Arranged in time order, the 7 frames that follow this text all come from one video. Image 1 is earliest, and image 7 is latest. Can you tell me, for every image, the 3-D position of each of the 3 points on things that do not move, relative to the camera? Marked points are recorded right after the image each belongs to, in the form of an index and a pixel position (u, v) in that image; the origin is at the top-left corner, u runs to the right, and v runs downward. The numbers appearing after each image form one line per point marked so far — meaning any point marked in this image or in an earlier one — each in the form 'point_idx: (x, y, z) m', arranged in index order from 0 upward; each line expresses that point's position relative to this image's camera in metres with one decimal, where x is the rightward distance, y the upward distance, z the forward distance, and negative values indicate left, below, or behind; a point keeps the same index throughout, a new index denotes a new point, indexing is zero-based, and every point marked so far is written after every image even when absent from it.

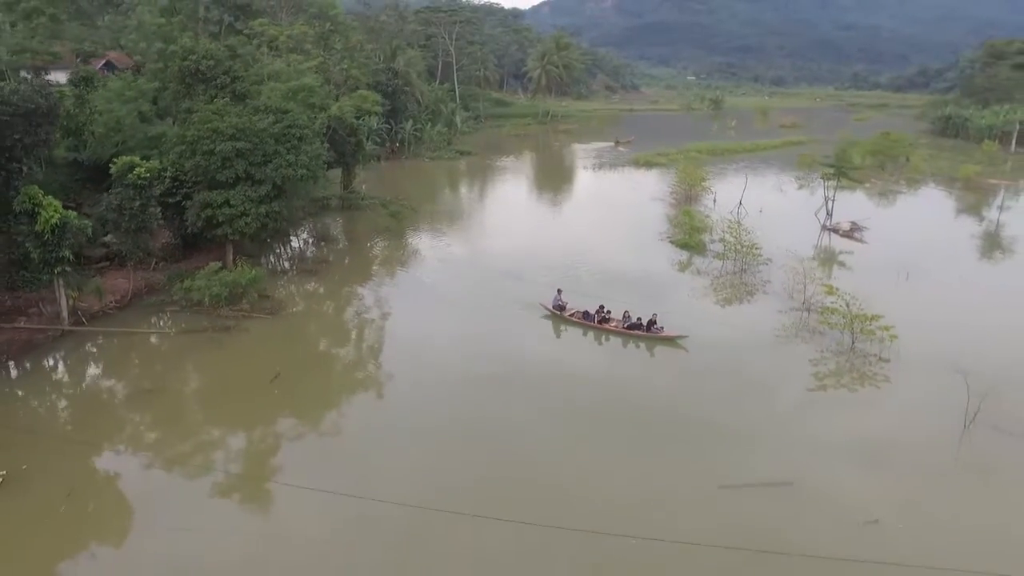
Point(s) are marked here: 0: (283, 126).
0: (-5.7, +4.1, +18.5) m
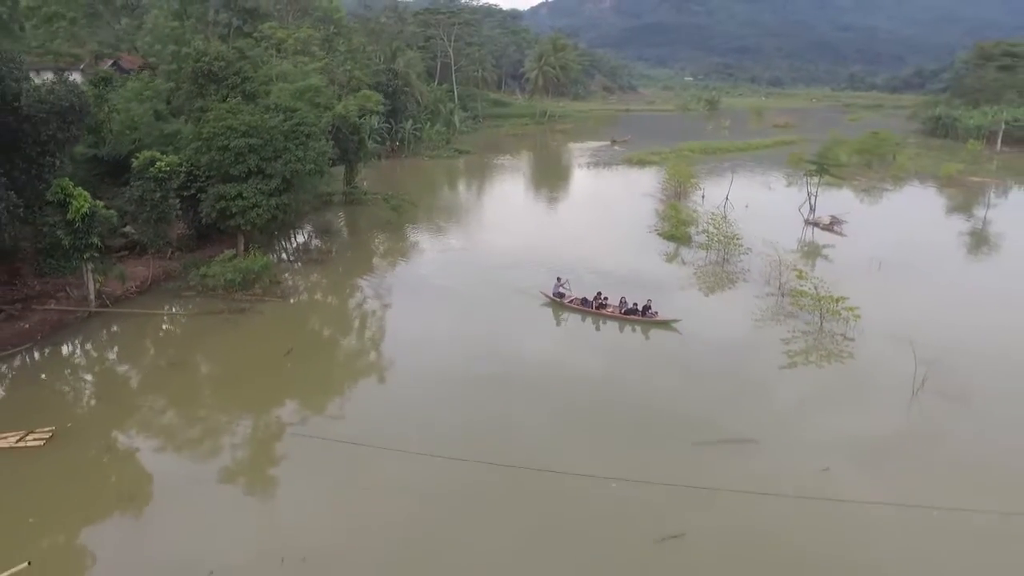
0: (-5.8, +4.4, +19.7) m
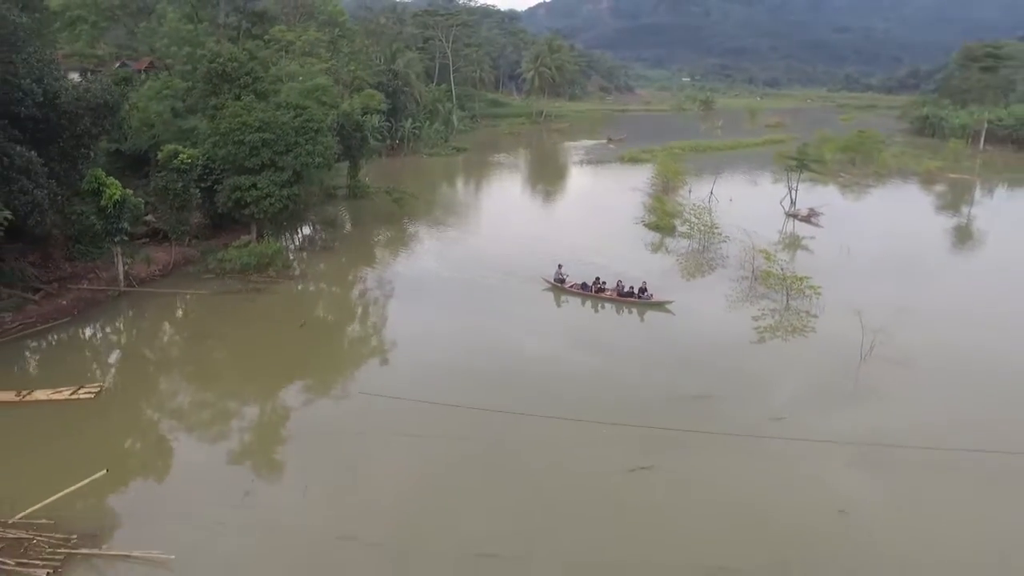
0: (-6.0, +4.8, +21.1) m
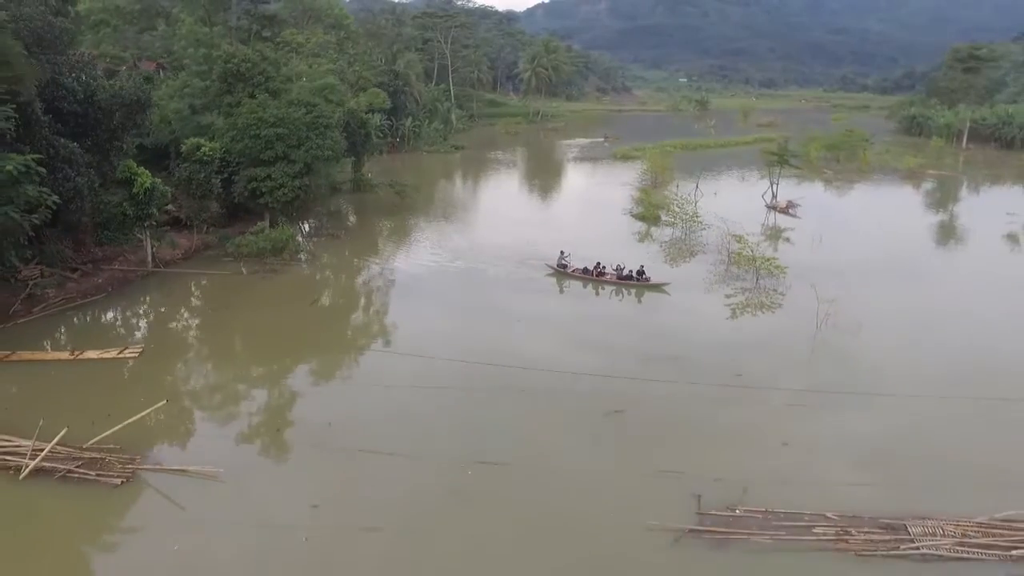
0: (-6.2, +5.3, +22.7) m
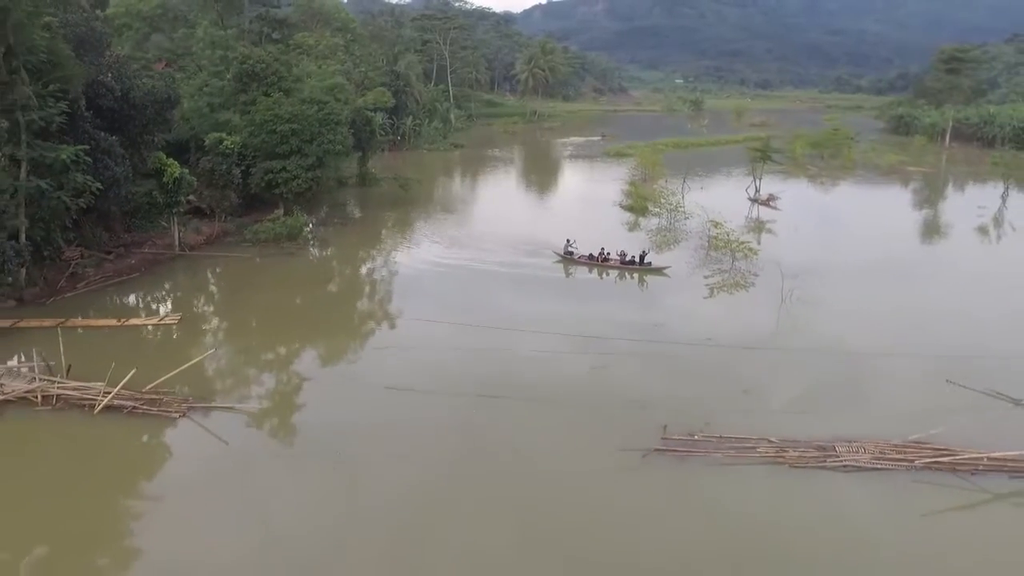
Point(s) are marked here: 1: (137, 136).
0: (-6.3, +5.8, +24.5) m
1: (-10.0, +4.1, +19.7) m
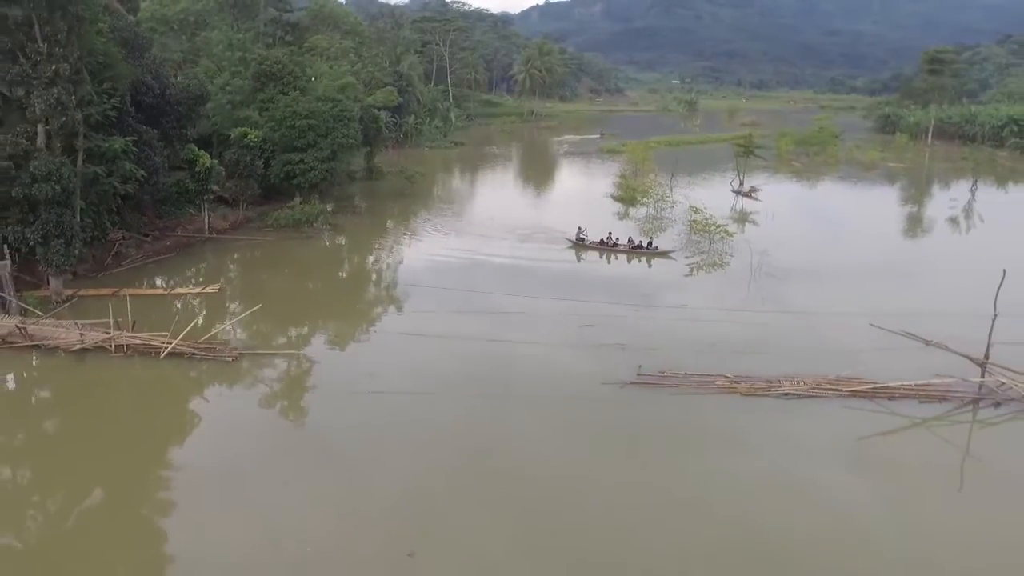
0: (-6.3, +6.4, +26.5) m
1: (-10.1, +4.7, +21.8) m
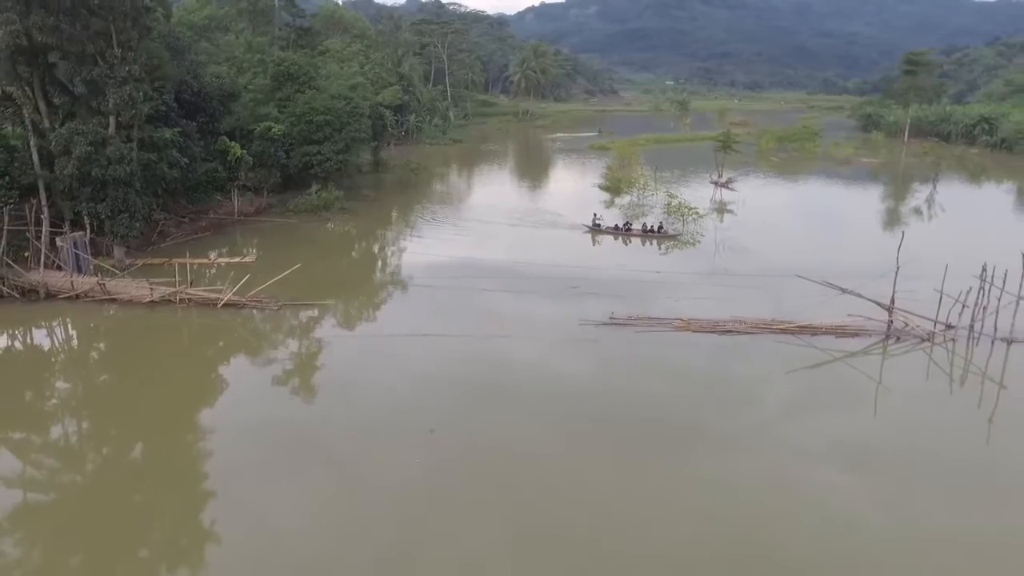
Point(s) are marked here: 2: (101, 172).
0: (-6.5, +7.2, +29.3) m
1: (-10.2, +5.5, +24.5) m
2: (-10.9, +3.0, +19.2) m
